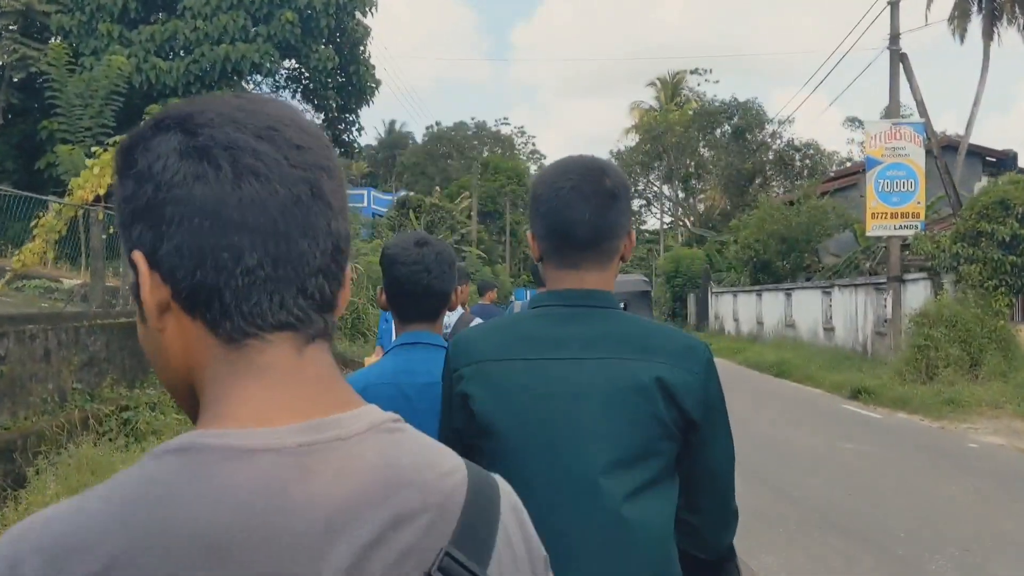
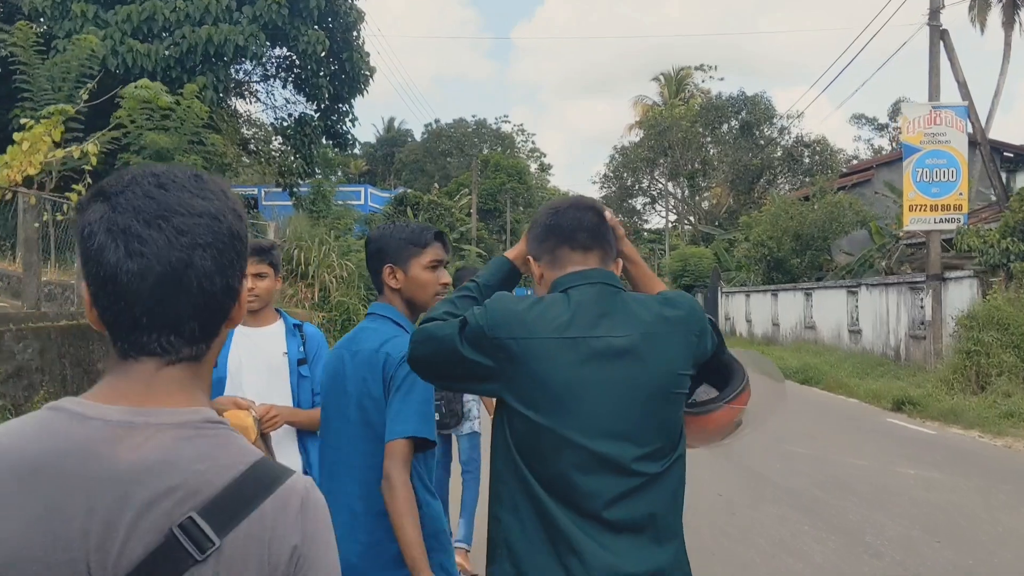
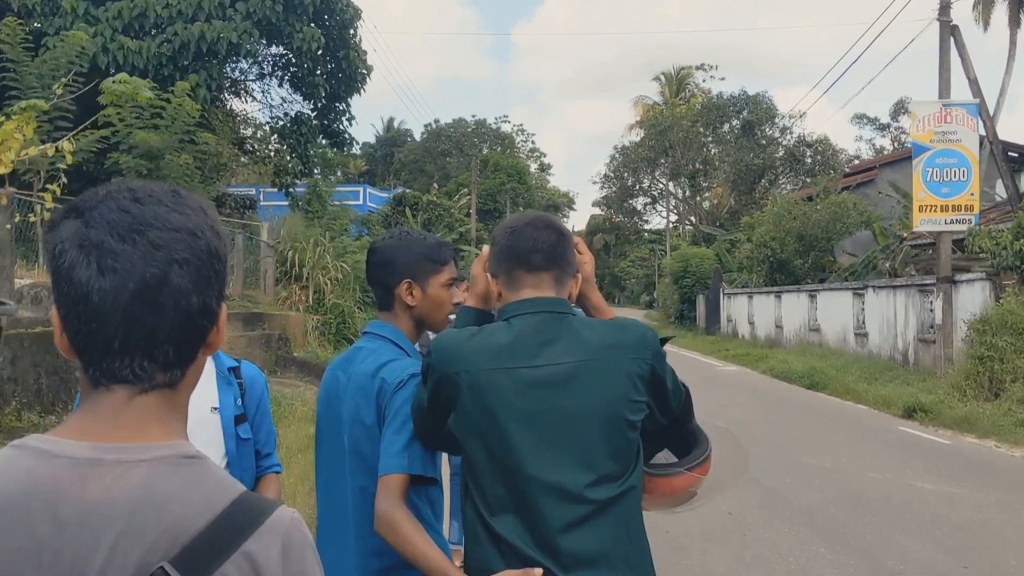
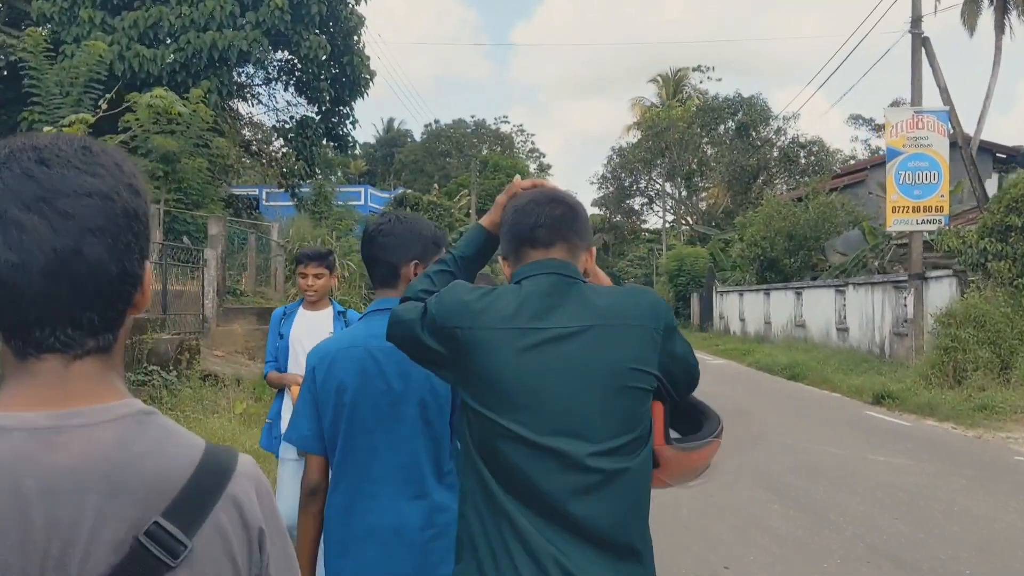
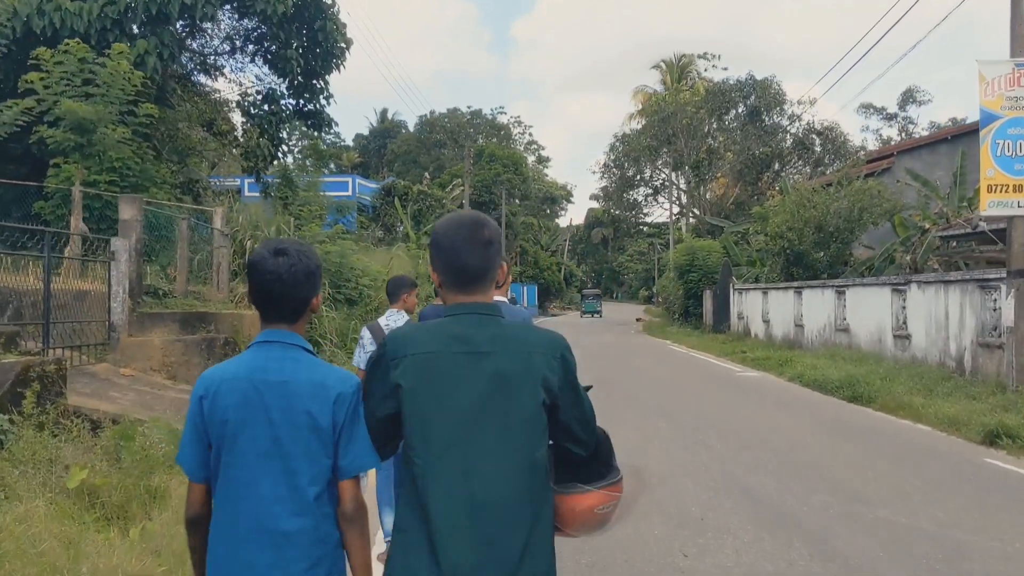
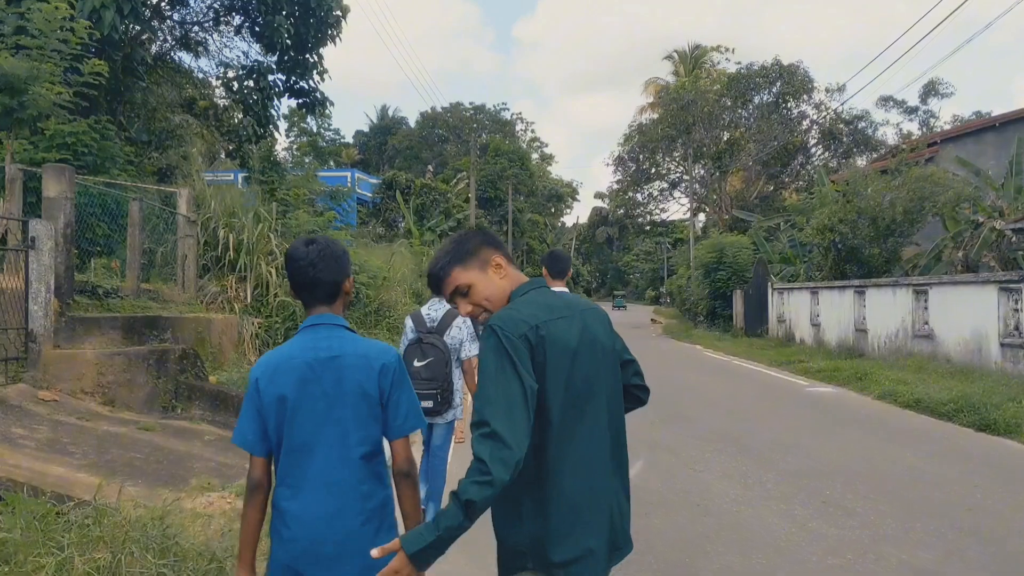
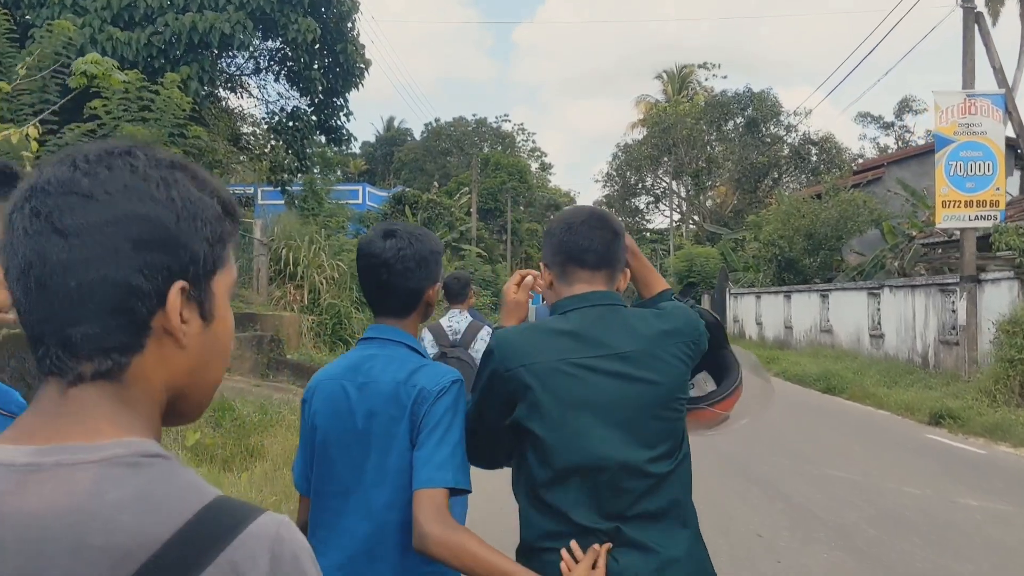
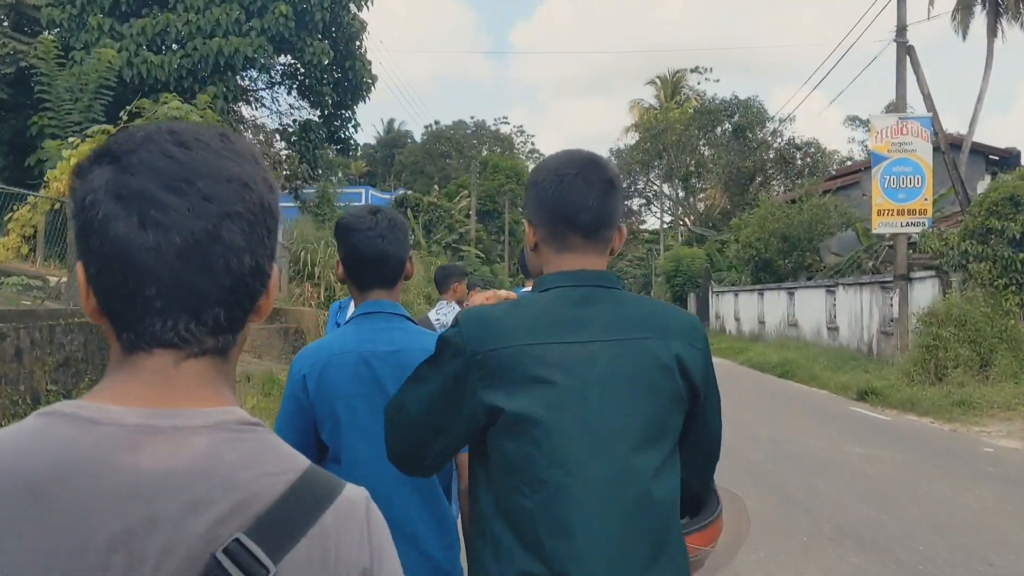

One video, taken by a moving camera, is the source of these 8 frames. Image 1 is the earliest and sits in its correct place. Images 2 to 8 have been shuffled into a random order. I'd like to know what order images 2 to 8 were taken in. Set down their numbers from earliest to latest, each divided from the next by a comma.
8, 4, 2, 3, 7, 5, 6
